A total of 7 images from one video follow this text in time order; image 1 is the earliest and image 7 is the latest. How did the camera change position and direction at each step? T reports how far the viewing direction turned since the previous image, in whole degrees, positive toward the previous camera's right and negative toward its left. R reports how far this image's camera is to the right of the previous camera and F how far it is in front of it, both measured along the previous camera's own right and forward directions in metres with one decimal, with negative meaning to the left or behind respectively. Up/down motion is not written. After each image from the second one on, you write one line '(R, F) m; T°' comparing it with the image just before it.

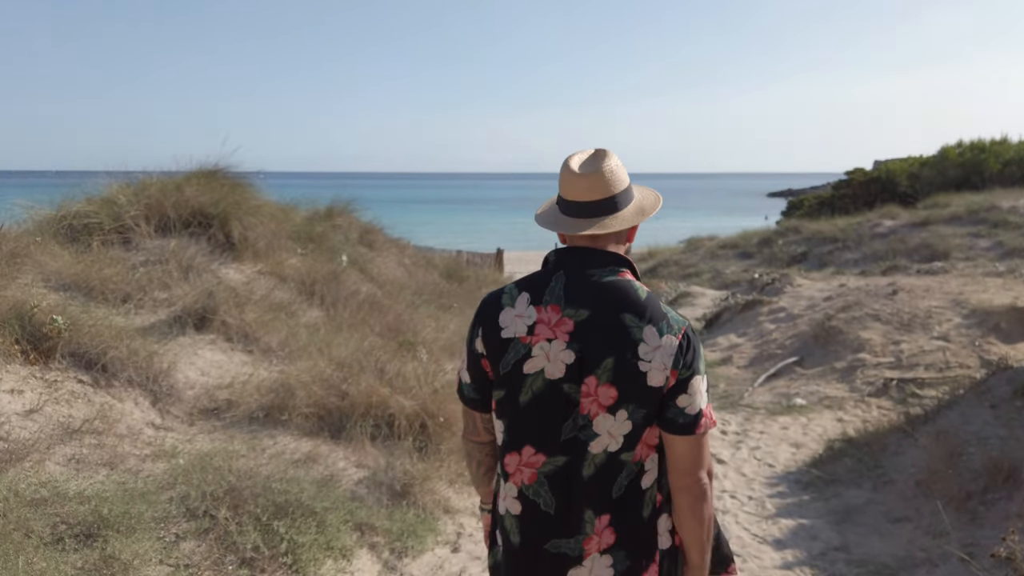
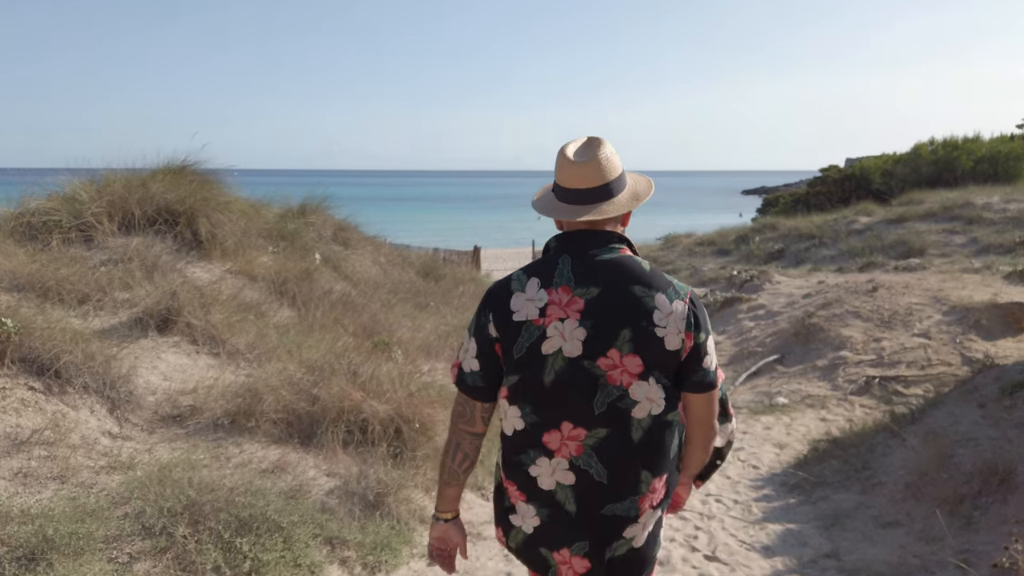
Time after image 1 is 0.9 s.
(0.0, +0.2) m; +2°
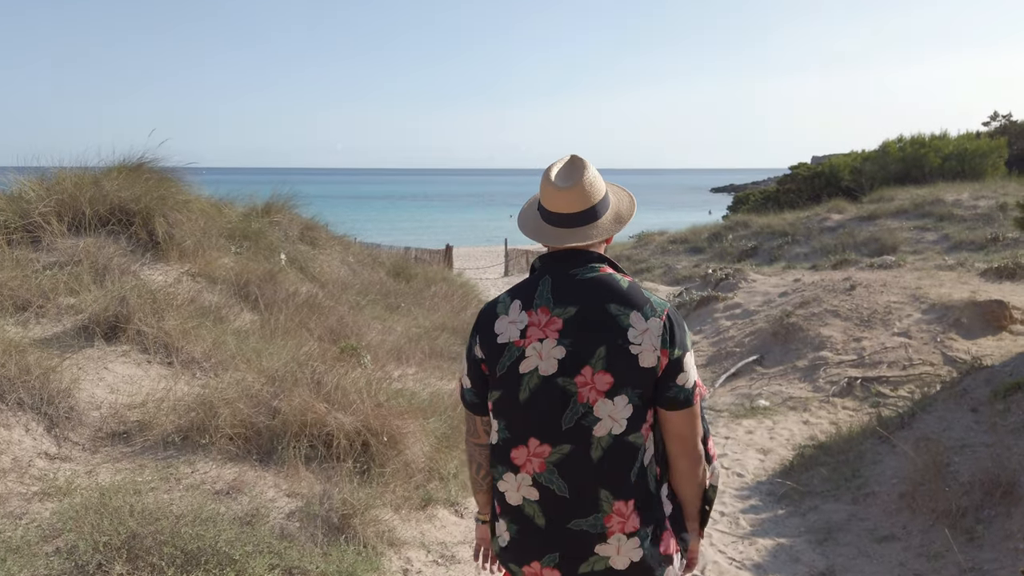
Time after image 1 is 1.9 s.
(0.0, +0.3) m; +2°
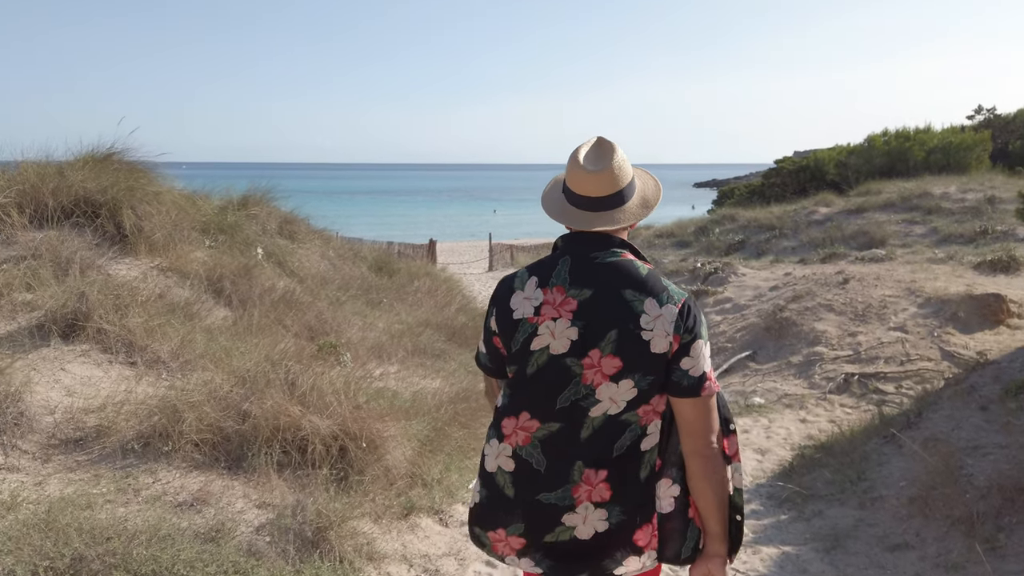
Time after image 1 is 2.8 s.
(0.0, +0.3) m; +1°
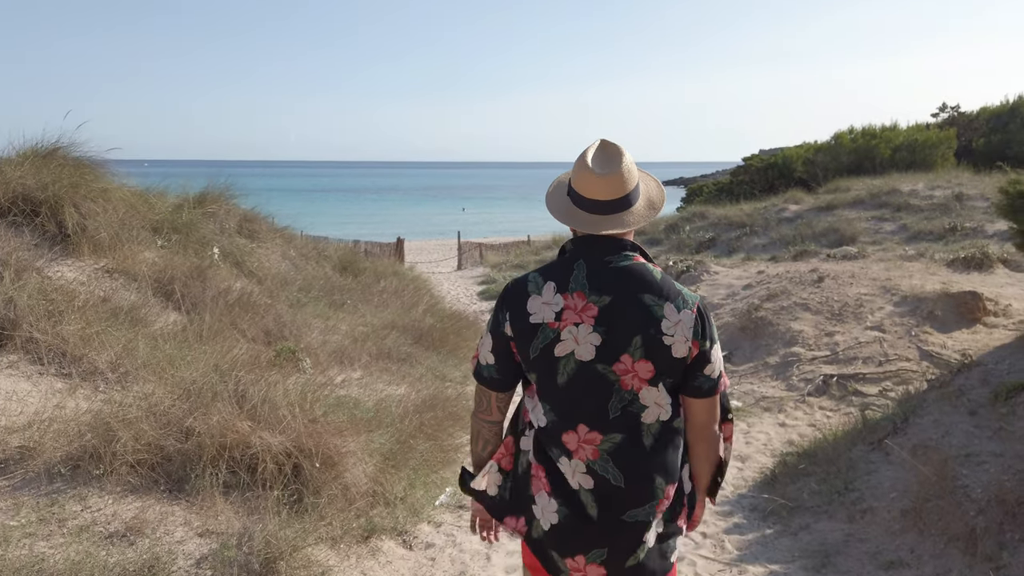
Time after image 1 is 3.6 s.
(0.0, +0.3) m; +2°
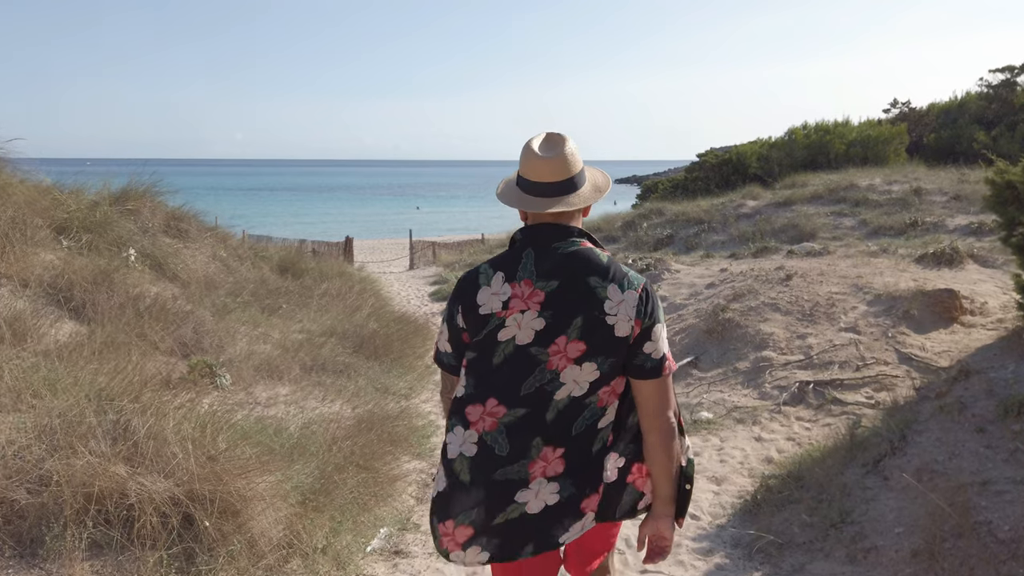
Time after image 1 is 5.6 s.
(+0.1, +0.7) m; +3°
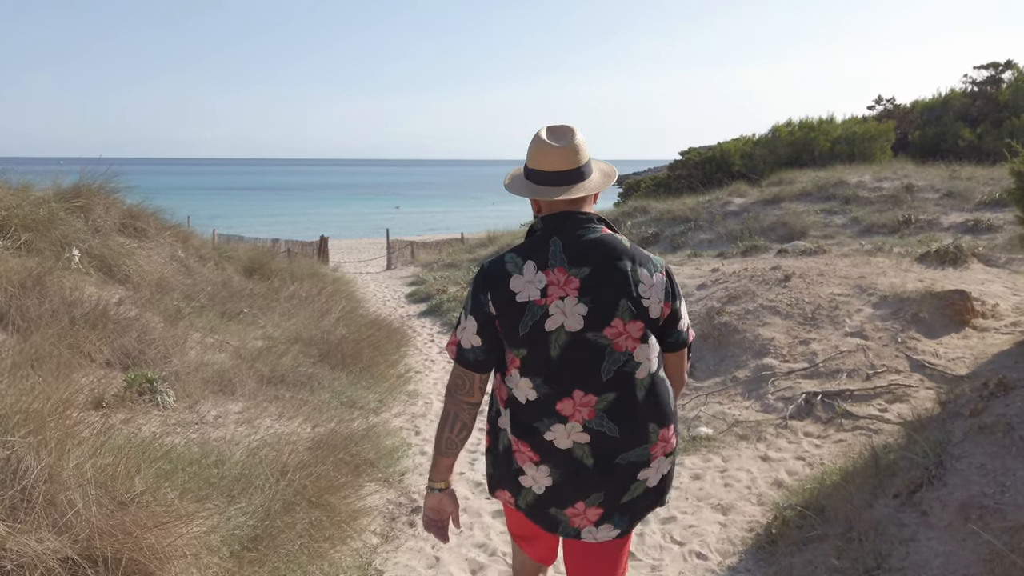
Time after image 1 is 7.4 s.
(0.0, +0.6) m; +1°
